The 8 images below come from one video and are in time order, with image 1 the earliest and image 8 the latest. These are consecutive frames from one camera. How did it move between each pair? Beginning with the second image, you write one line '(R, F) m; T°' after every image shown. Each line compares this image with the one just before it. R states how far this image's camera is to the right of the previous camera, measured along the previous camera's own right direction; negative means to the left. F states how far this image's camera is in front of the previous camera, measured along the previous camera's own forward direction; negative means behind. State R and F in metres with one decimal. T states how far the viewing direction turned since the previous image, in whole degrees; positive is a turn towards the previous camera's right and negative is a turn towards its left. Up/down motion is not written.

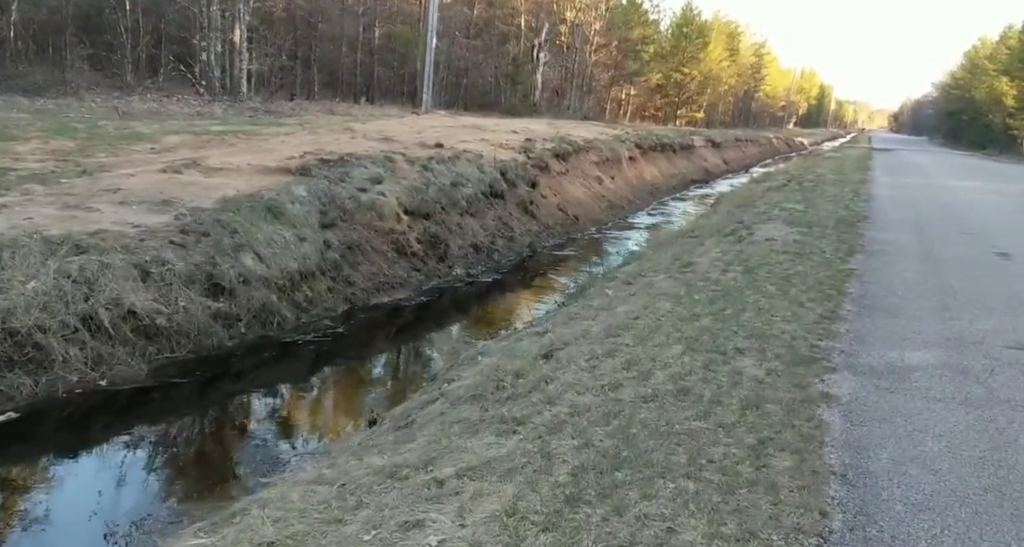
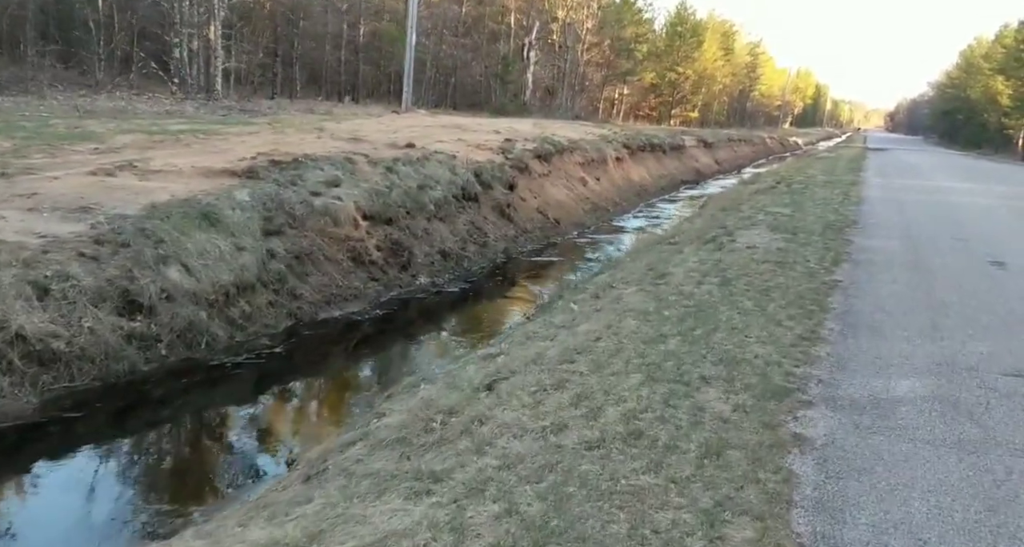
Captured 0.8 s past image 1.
(+0.4, +0.7) m; 0°
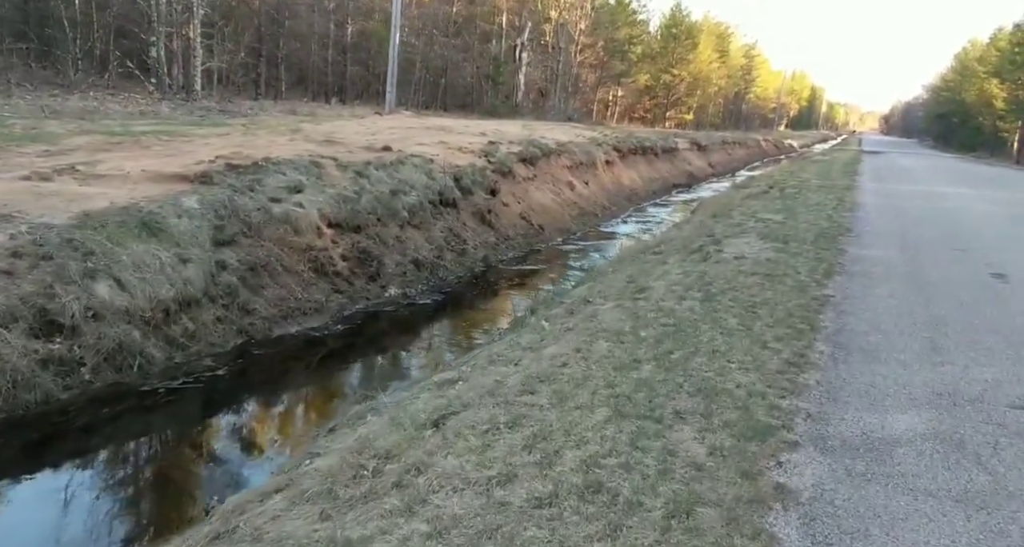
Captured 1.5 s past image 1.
(+0.3, +0.6) m; 0°
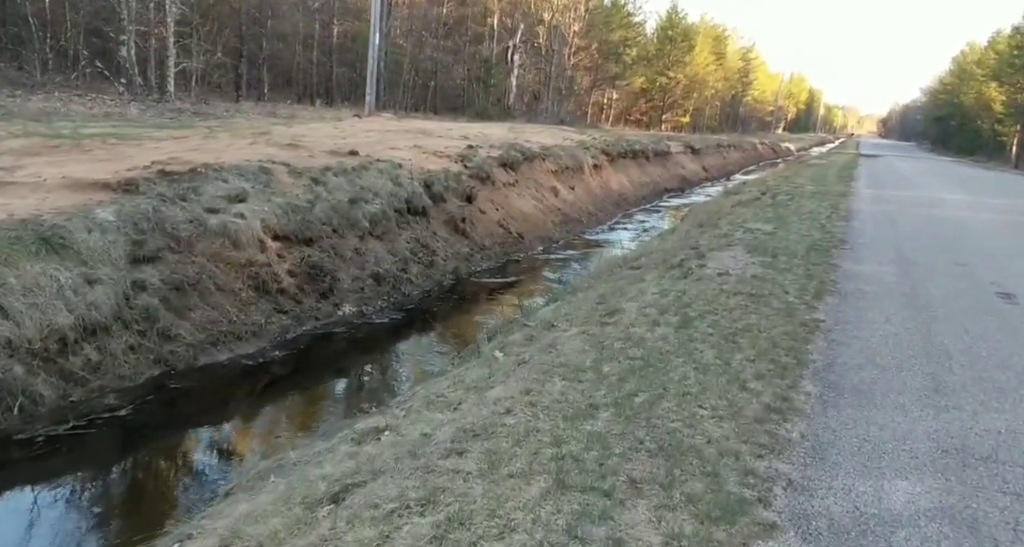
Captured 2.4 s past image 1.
(+0.4, +0.9) m; 0°
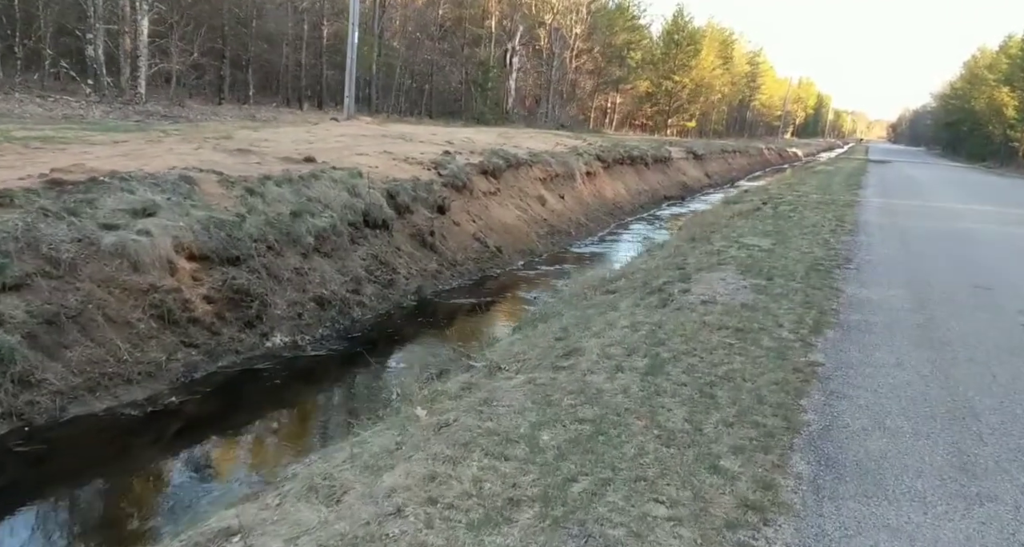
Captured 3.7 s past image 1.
(+0.6, +1.3) m; 0°
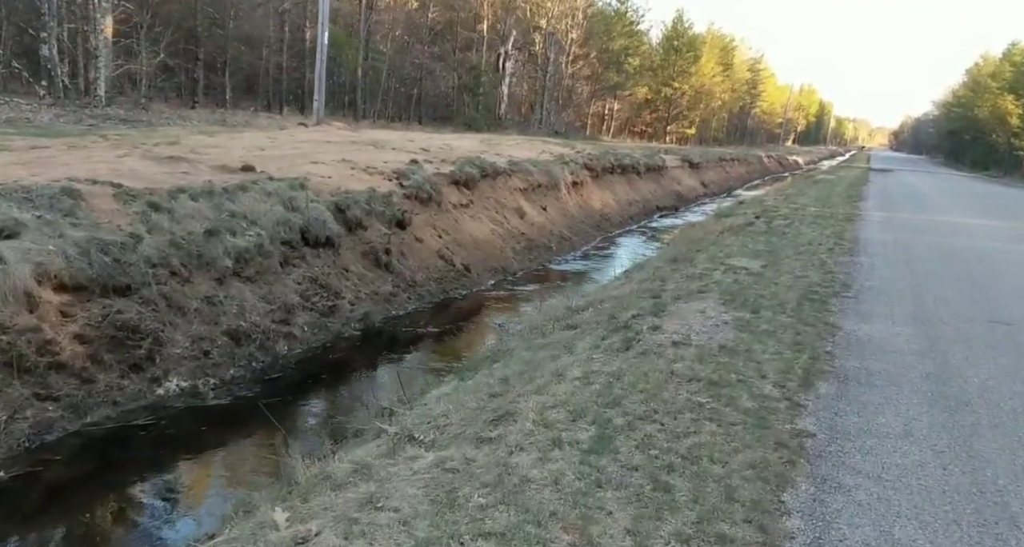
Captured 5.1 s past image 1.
(+0.6, +1.3) m; 0°
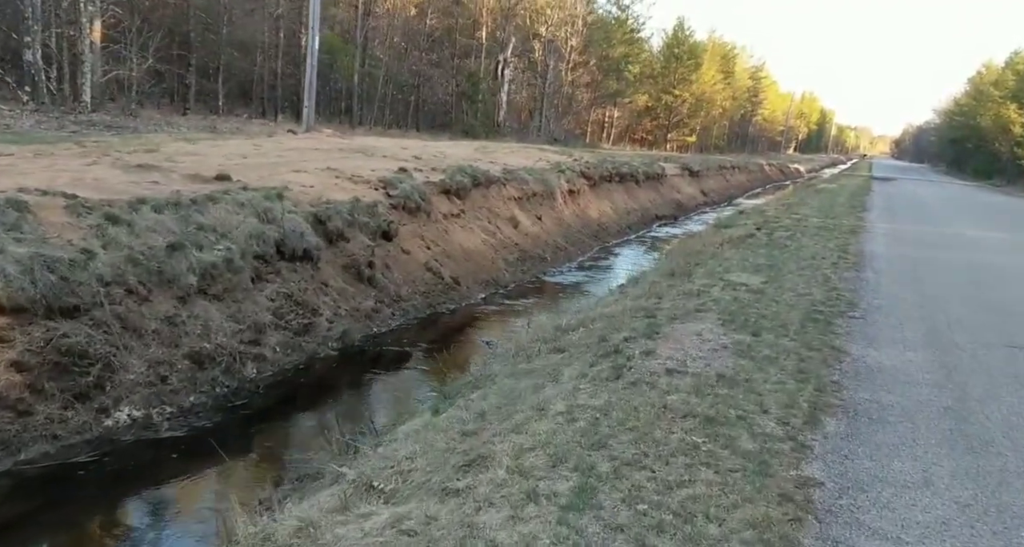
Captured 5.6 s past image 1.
(+0.2, +0.6) m; 0°
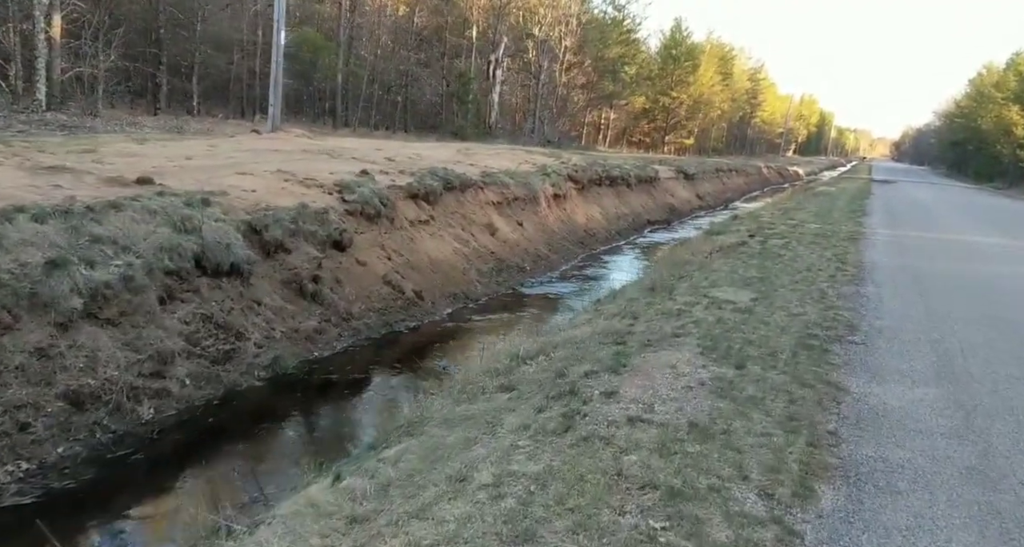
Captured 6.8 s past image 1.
(+0.5, +1.2) m; 0°
